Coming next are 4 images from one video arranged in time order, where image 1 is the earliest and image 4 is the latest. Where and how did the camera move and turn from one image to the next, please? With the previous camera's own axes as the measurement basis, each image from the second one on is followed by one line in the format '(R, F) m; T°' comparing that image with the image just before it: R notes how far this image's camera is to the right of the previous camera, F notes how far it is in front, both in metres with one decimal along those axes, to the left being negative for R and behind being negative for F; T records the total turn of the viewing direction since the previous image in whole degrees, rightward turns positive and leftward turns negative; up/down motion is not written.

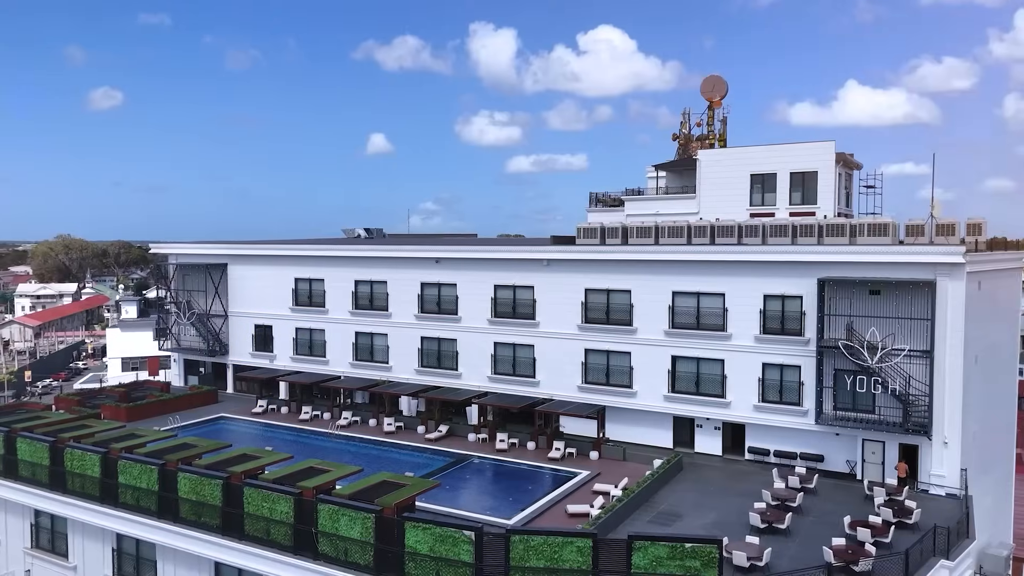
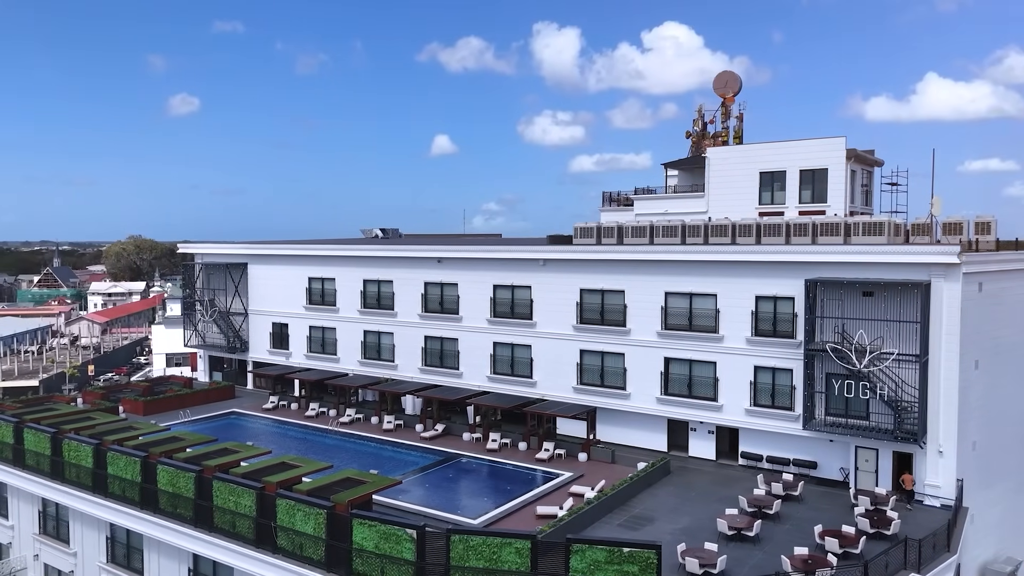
(+2.9, +0.2) m; -4°
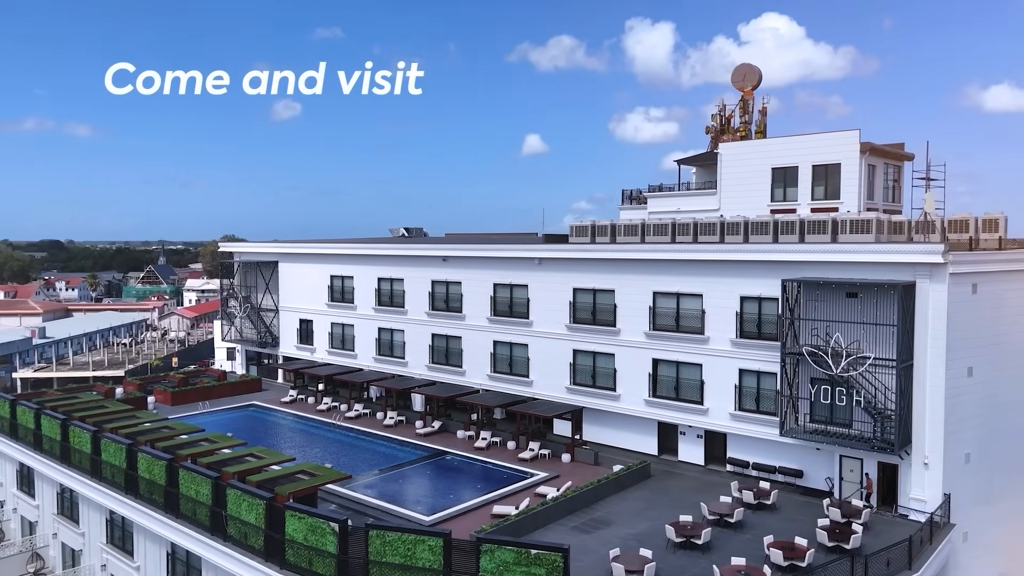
(+4.1, +0.2) m; -6°
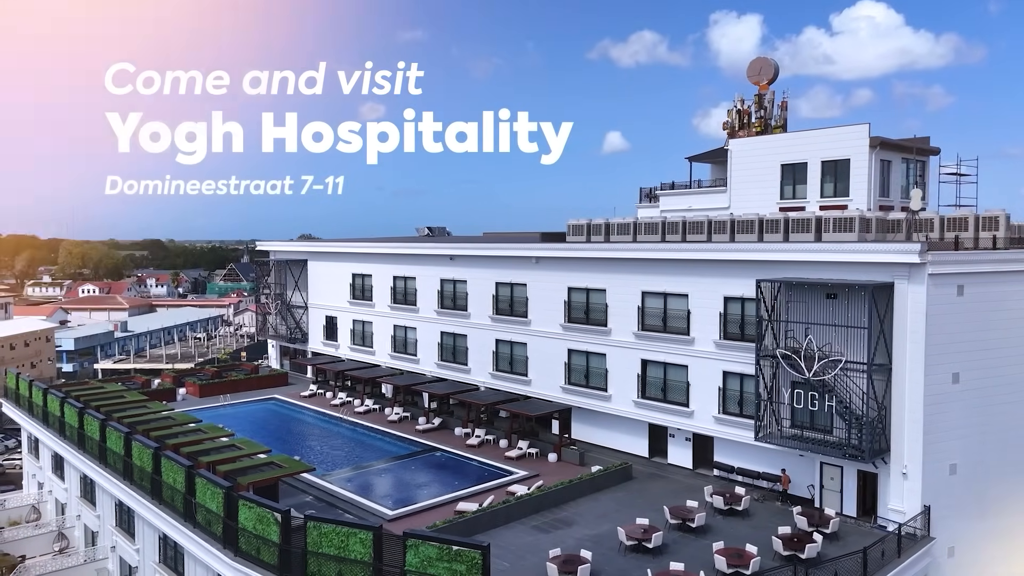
(+3.6, 0.0) m; -5°
